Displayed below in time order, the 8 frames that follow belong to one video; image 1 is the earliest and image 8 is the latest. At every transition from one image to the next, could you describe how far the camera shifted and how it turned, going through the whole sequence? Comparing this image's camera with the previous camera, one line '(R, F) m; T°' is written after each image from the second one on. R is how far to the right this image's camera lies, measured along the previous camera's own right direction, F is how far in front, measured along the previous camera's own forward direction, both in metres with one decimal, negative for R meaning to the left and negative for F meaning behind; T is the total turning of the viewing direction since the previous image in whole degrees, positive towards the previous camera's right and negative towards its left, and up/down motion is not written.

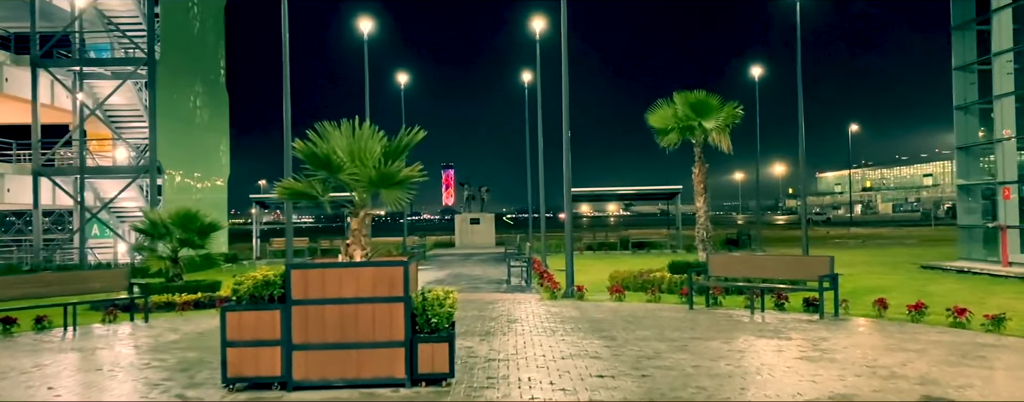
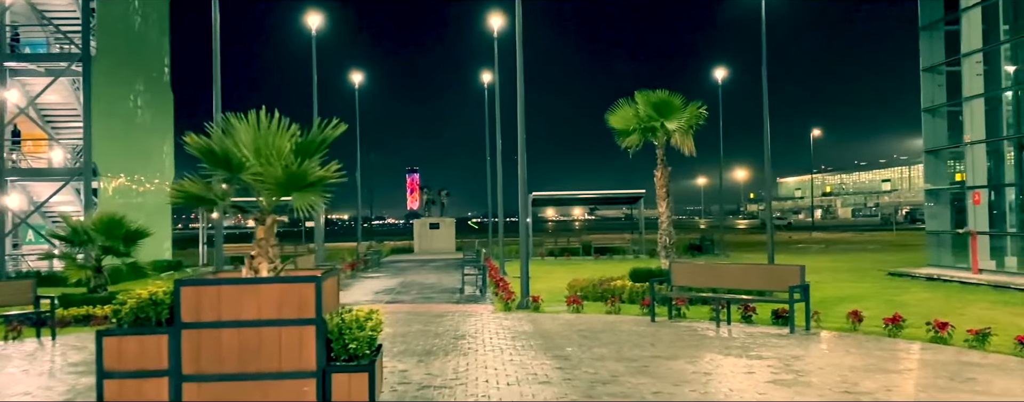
(+0.3, +1.1) m; +2°
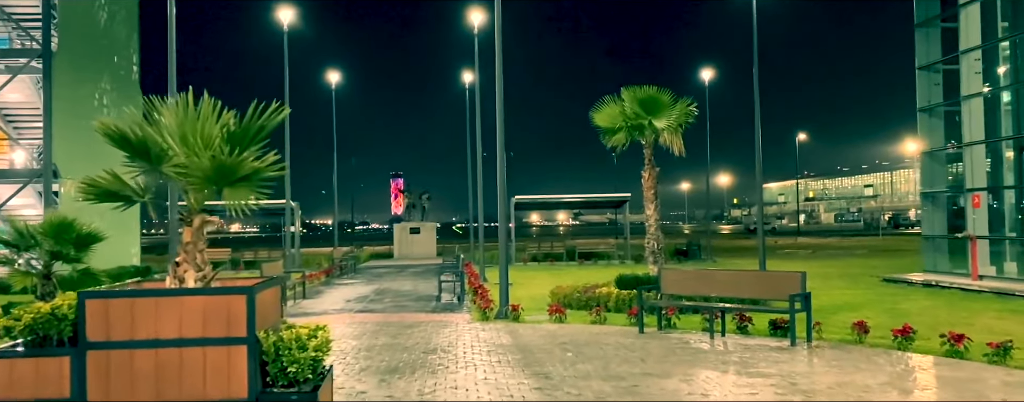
(+0.1, +1.1) m; +1°
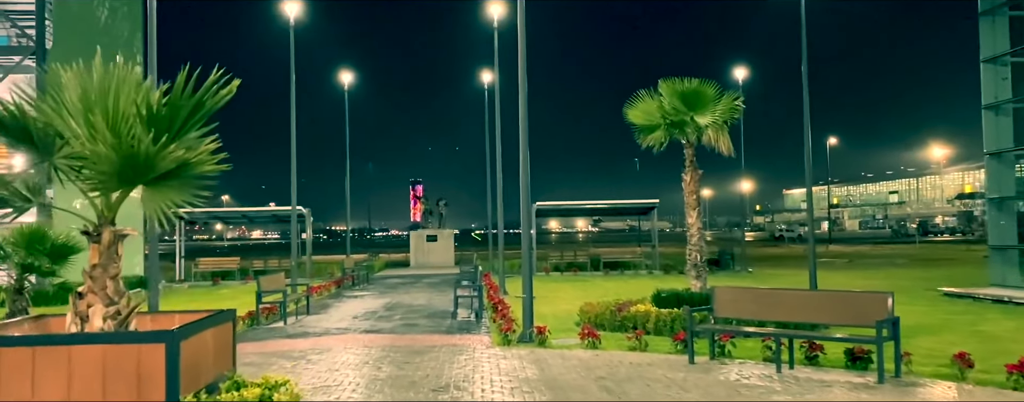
(-0.1, +1.9) m; -1°
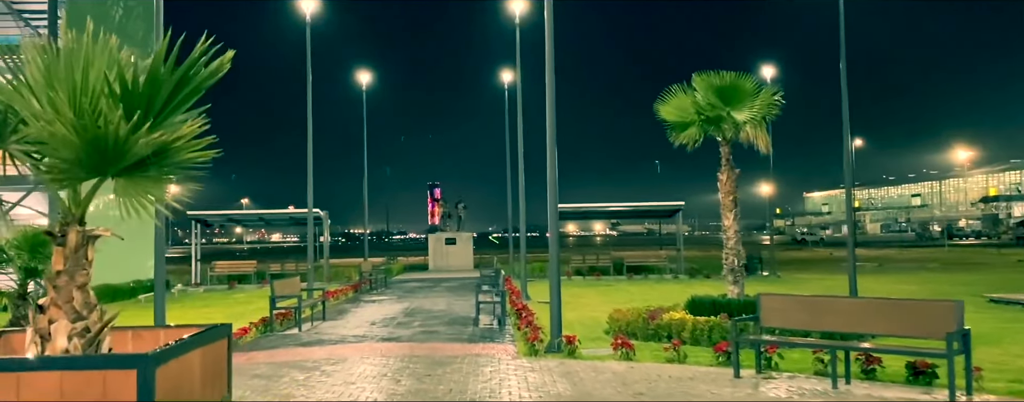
(-0.1, +0.8) m; -1°
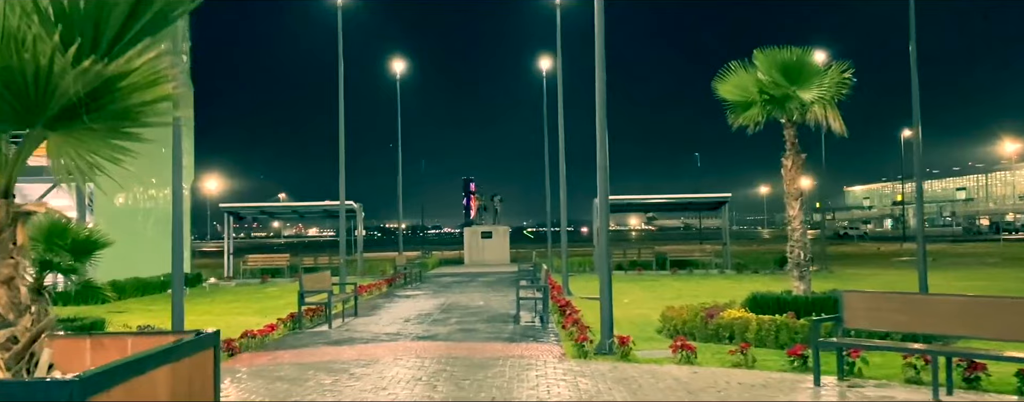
(-0.2, +1.1) m; -2°
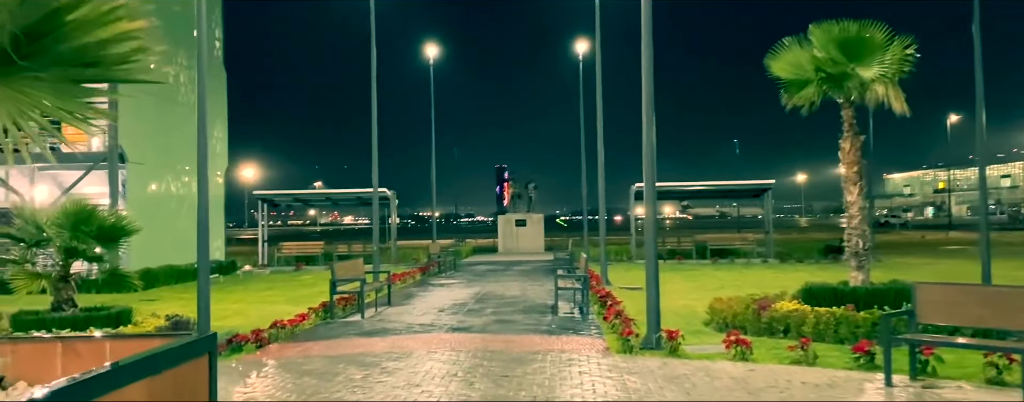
(-0.1, +0.6) m; -2°
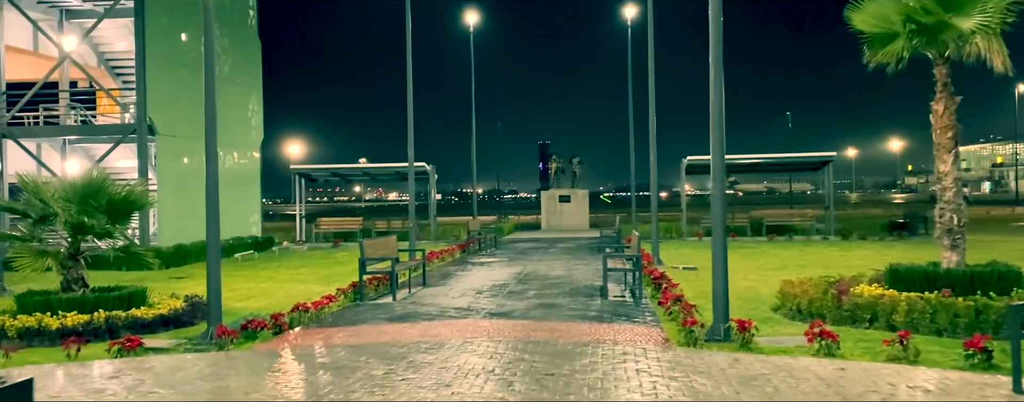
(0.0, +1.3) m; -3°
